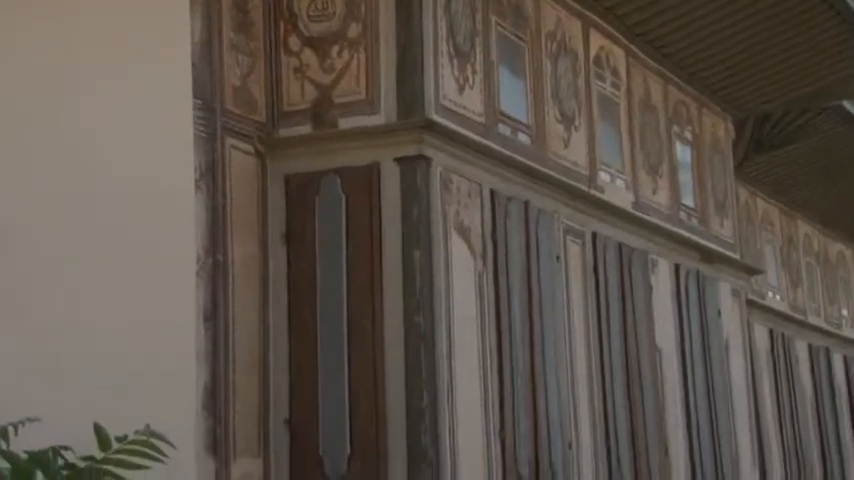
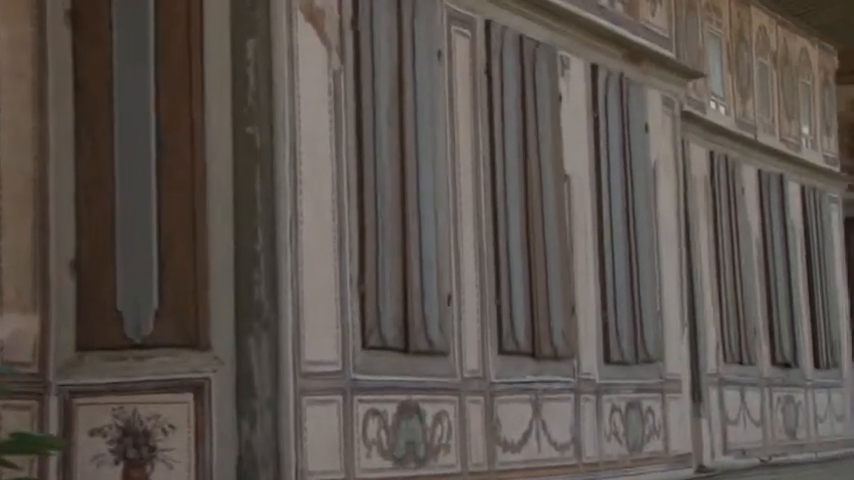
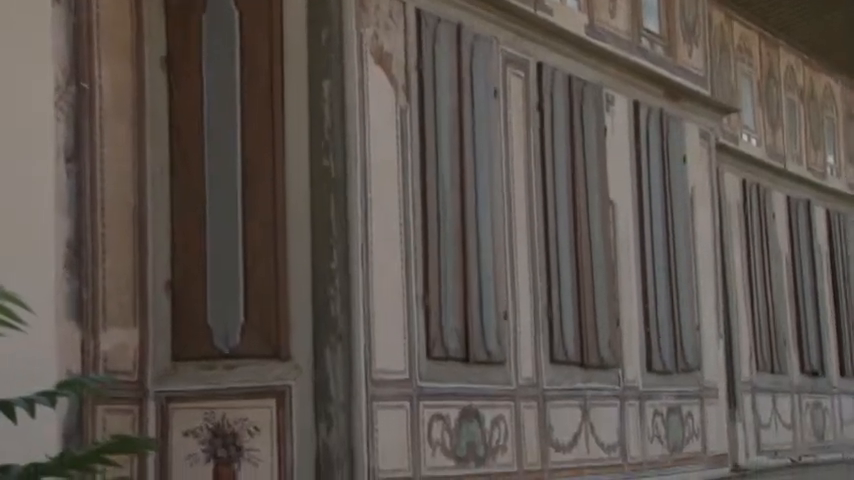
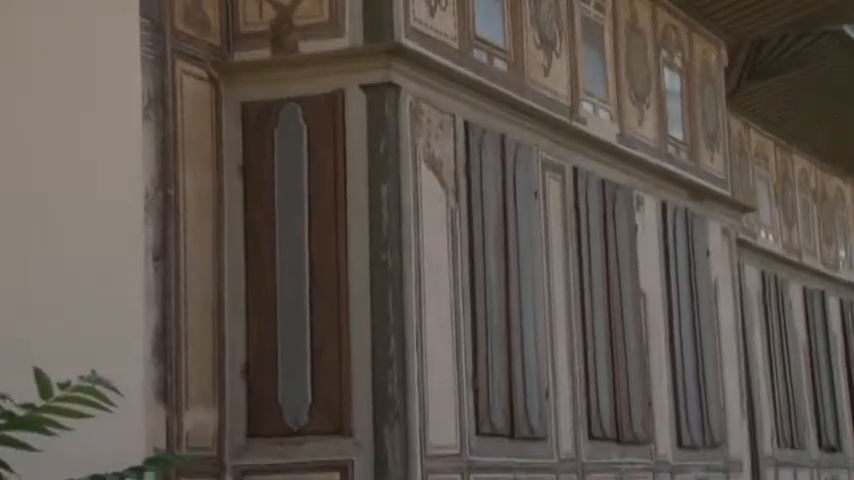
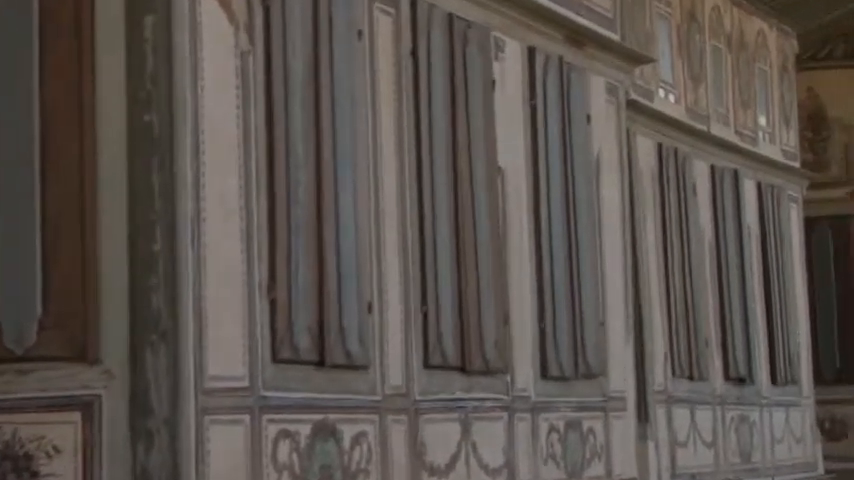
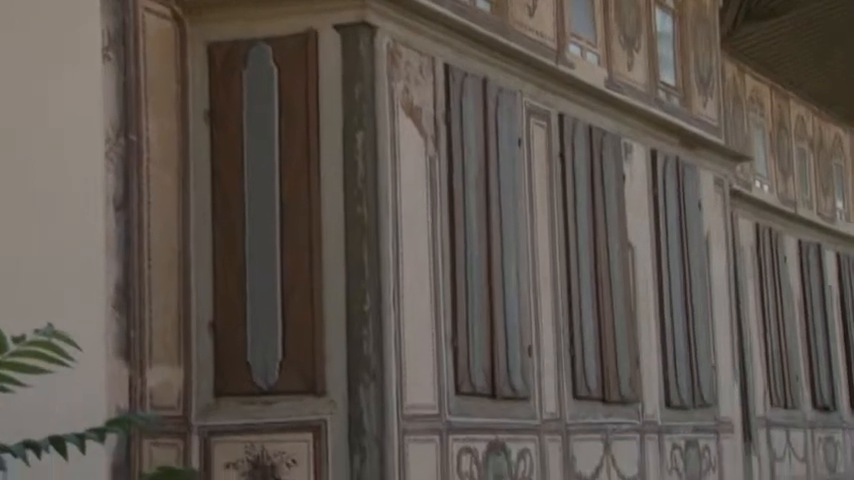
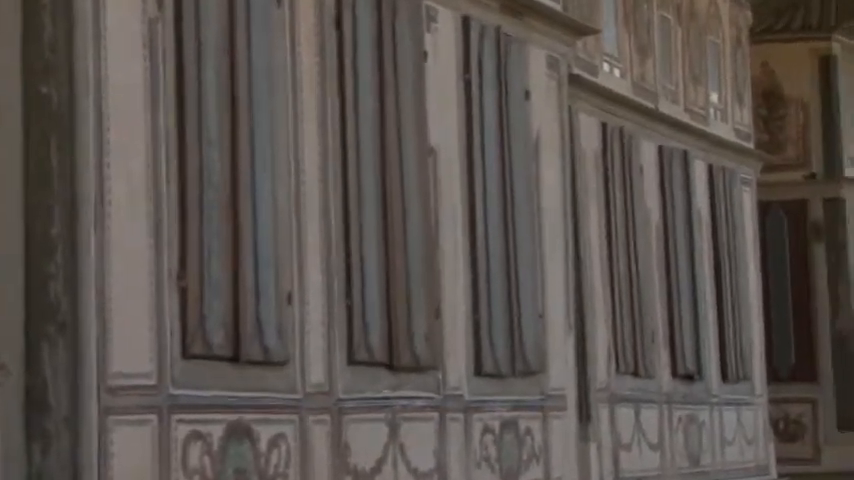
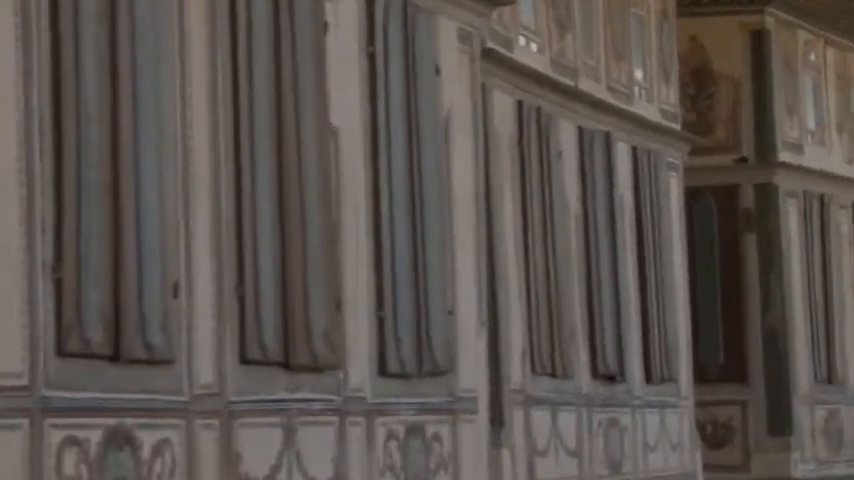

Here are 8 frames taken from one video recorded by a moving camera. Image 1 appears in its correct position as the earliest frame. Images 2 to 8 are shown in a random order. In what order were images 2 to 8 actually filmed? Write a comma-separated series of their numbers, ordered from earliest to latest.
4, 6, 3, 2, 5, 7, 8
